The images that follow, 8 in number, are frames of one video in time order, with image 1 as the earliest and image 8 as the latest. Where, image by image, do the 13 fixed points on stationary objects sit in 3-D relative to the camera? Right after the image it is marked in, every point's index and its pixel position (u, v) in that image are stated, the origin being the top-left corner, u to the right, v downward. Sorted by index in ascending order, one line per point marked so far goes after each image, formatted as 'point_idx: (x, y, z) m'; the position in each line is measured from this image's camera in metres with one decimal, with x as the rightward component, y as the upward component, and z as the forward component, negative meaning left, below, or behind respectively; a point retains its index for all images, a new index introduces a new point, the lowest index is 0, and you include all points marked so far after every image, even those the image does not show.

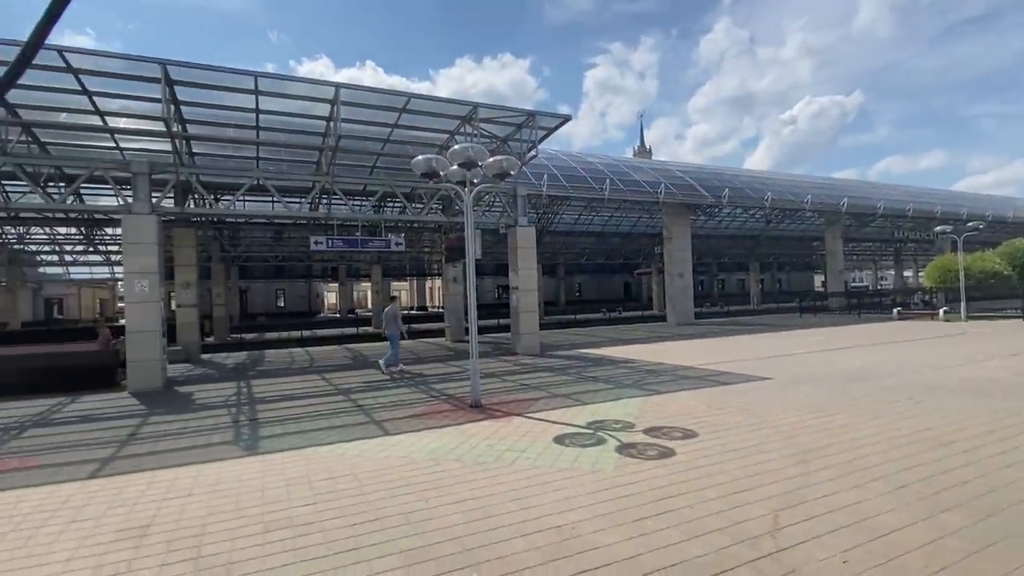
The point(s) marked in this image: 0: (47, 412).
0: (-9.0, -2.4, +10.0) m
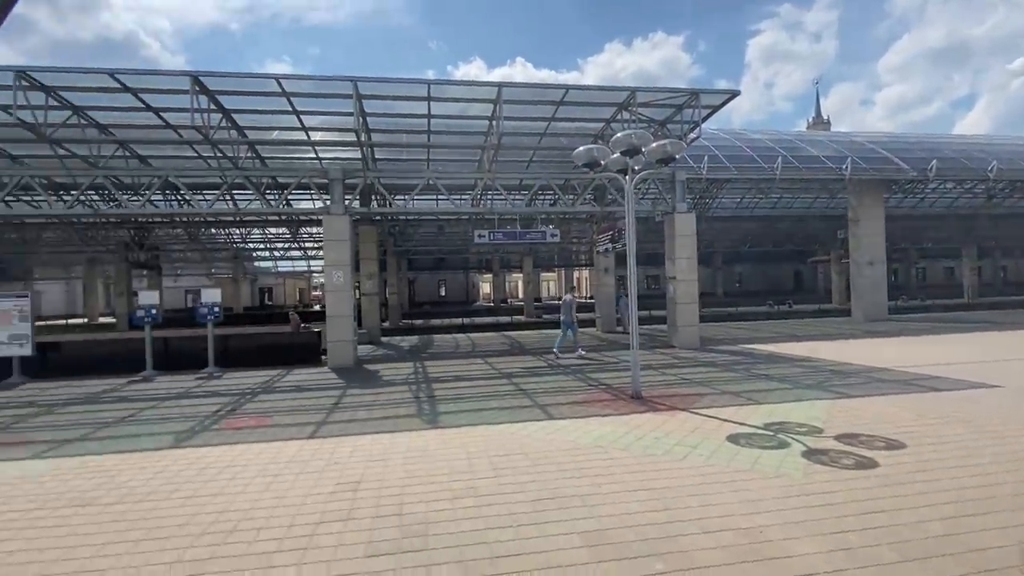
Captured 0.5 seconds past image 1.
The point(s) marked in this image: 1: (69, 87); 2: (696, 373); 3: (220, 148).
0: (-5.6, -2.2, +12.1) m
1: (-9.1, +4.1, +10.7) m
2: (+4.0, -1.9, +11.5) m
3: (-7.6, +3.7, +13.7) m
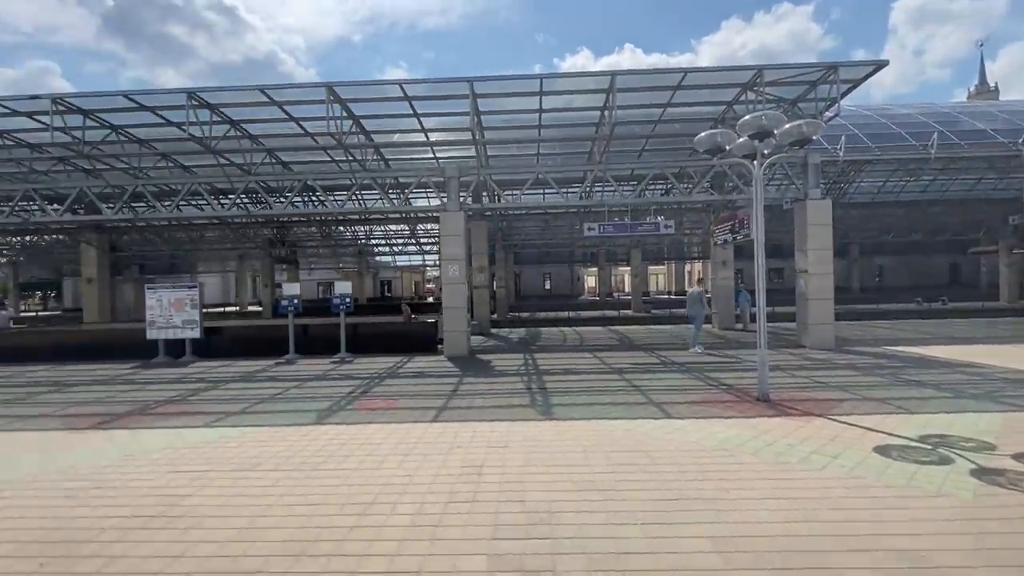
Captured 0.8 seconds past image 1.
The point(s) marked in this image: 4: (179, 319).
0: (-2.9, -2.0, +13.0) m
1: (-6.6, +4.3, +12.2) m
2: (+6.4, -1.8, +10.5) m
3: (-4.6, +3.9, +14.9) m
4: (-9.3, -0.9, +14.5) m
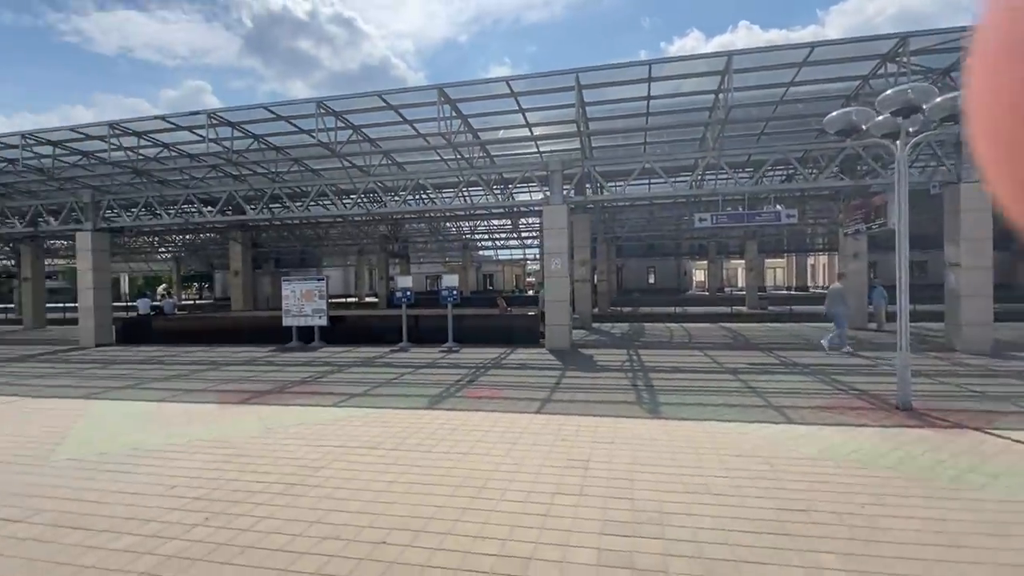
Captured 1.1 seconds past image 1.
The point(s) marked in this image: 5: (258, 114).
0: (-0.3, -1.8, +13.4) m
1: (-4.0, +4.5, +13.2) m
2: (+8.4, -1.7, +9.1) m
3: (-1.6, +4.1, +15.4) m
4: (-6.3, -0.6, +16.1) m
5: (-6.5, +4.4, +13.4) m
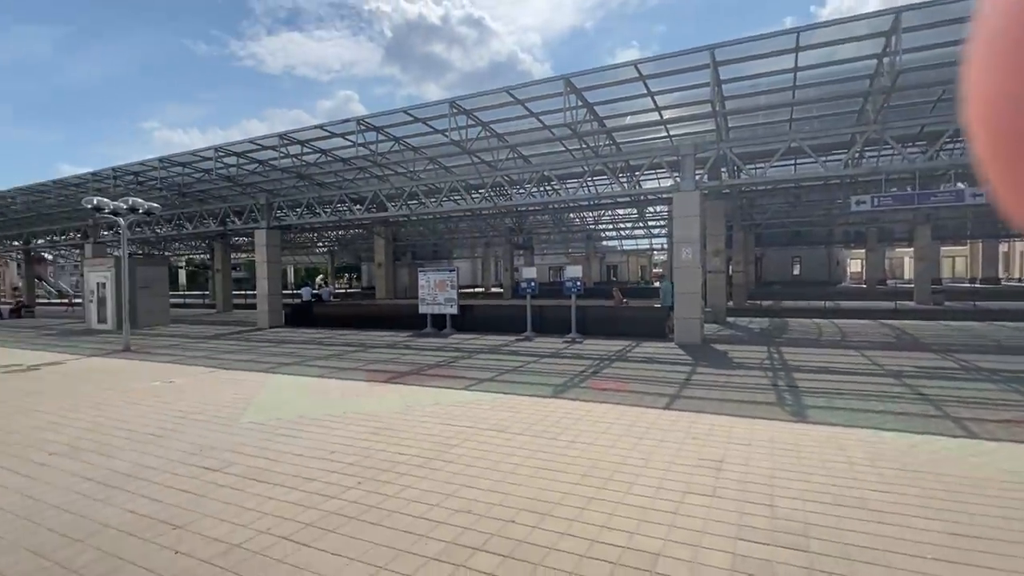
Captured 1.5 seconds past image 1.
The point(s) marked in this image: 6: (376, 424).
0: (+2.9, -1.6, +13.1) m
1: (-0.8, +4.7, +13.7) m
2: (+10.3, -1.6, +7.0) m
3: (+2.1, +4.4, +15.3) m
4: (-2.3, -0.3, +17.1) m
5: (-3.1, +4.7, +14.5) m
6: (-1.6, -1.6, +6.3) m
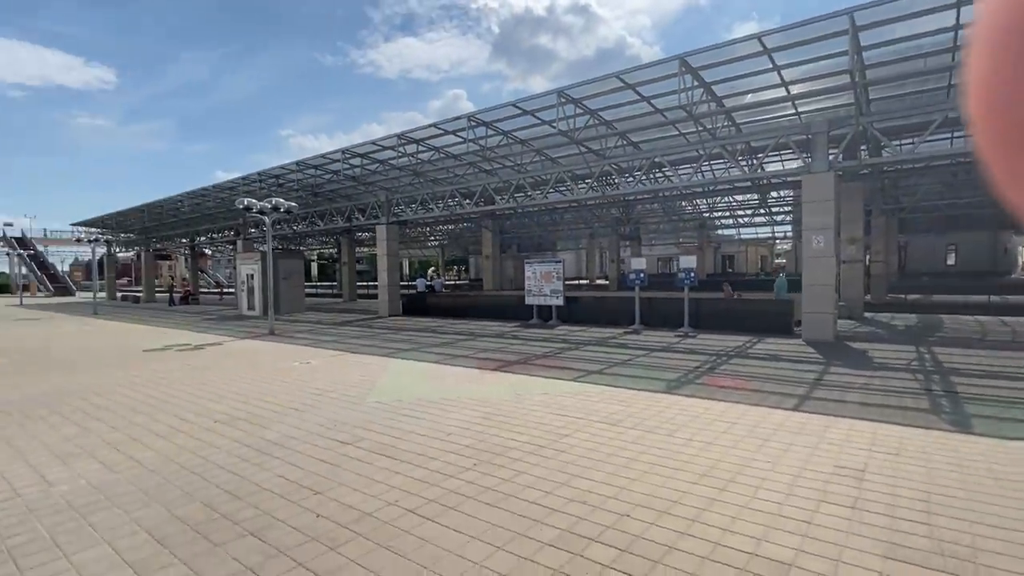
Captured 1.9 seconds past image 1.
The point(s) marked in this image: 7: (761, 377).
0: (+5.5, -1.4, +12.3) m
1: (+2.0, +5.0, +13.5) m
2: (+11.6, -1.5, +4.8) m
3: (+5.2, +4.6, +14.5) m
4: (+1.2, 0.0, +17.2) m
5: (-0.1, +5.0, +14.7) m
6: (-0.3, -1.5, +6.4) m
7: (+4.3, -1.5, +9.0) m
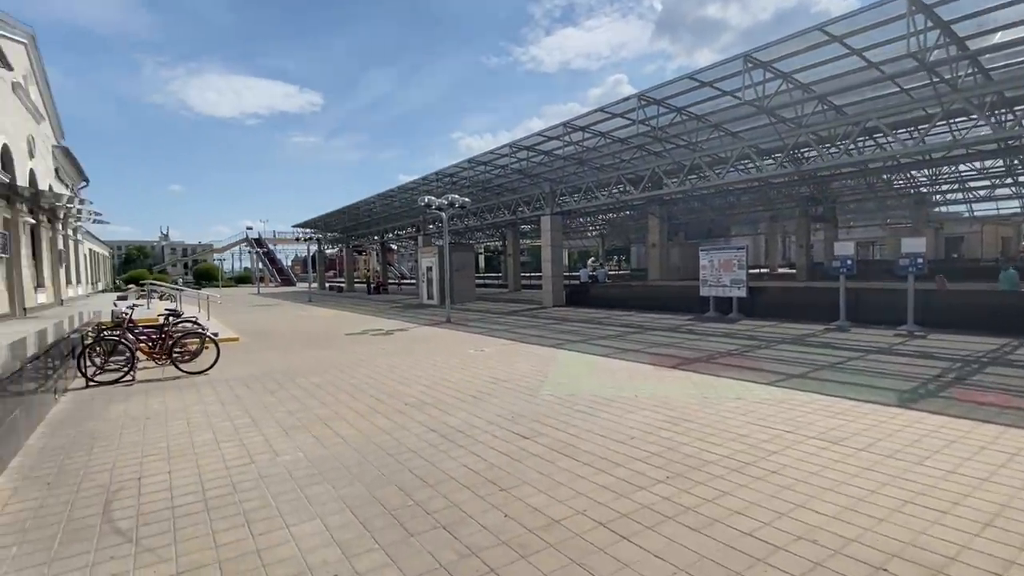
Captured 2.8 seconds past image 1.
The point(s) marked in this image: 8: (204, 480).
0: (+9.1, -1.2, +9.7) m
1: (+6.1, +5.2, +11.8) m
2: (+12.6, -1.5, +0.7) m
3: (+9.4, +4.9, +11.8) m
4: (+6.4, +0.3, +15.6) m
5: (+4.4, +5.2, +13.6) m
6: (+1.8, -1.4, +5.8) m
7: (+6.9, -1.4, +6.9) m
8: (-2.6, -1.6, +4.3) m
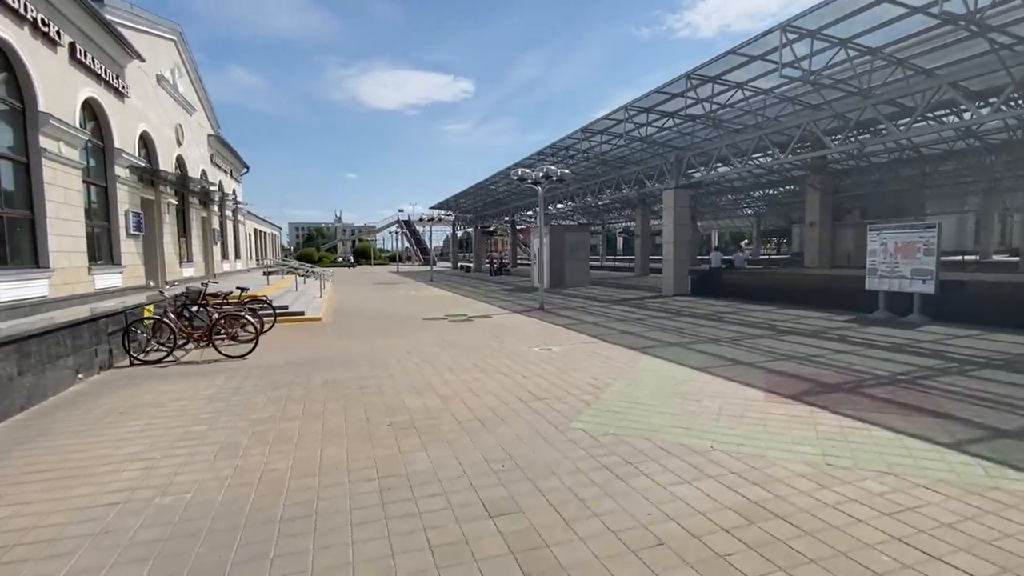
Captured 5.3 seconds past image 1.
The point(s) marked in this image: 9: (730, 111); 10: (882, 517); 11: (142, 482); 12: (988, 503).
0: (+9.7, -1.3, +5.3) m
1: (+7.5, +5.3, +7.8) m
2: (+10.7, -1.9, -4.3) m
3: (+10.7, +4.8, +7.0) m
4: (+8.8, +0.5, +11.7) m
5: (+6.4, +5.4, +10.0) m
6: (+1.7, -1.4, +3.5) m
7: (+6.9, -1.5, +3.2) m
8: (-2.9, -1.5, +3.3) m
9: (+6.6, +5.3, +15.8) m
10: (+2.3, -1.4, +3.2) m
11: (-2.7, -1.4, +3.9) m
12: (+3.1, -1.4, +3.3) m
